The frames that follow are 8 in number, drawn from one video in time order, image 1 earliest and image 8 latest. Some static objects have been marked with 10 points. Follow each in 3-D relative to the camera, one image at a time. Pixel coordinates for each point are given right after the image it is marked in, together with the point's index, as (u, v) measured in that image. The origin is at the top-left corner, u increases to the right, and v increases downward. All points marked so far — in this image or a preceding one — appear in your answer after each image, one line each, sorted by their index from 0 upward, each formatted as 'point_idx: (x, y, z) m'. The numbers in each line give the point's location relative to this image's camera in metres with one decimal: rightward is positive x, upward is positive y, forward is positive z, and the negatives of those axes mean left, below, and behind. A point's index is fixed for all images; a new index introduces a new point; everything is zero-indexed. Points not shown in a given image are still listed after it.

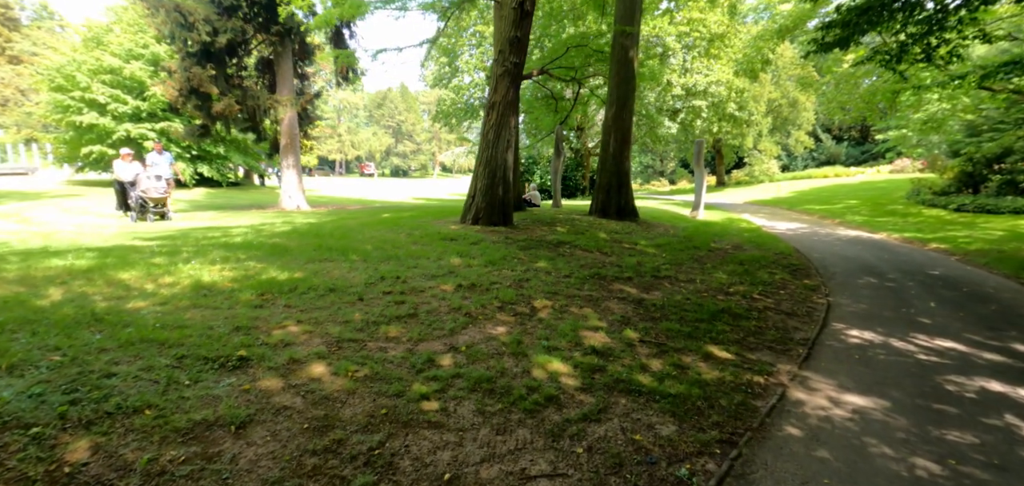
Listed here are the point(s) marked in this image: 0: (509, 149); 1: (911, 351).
0: (0.0, +1.9, +9.6) m
1: (+4.1, -1.1, +4.9) m
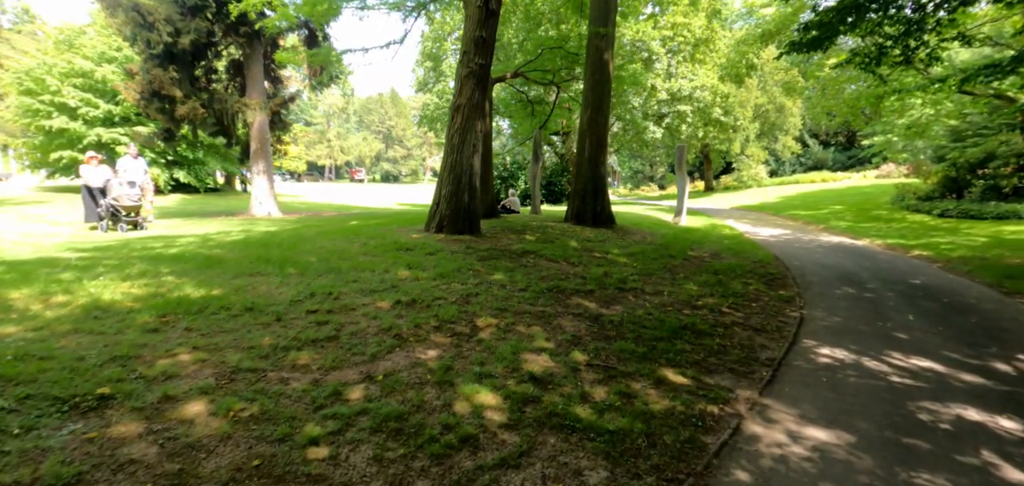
0: (-0.7, +1.7, +9.2) m
1: (+3.5, -1.2, +4.5) m
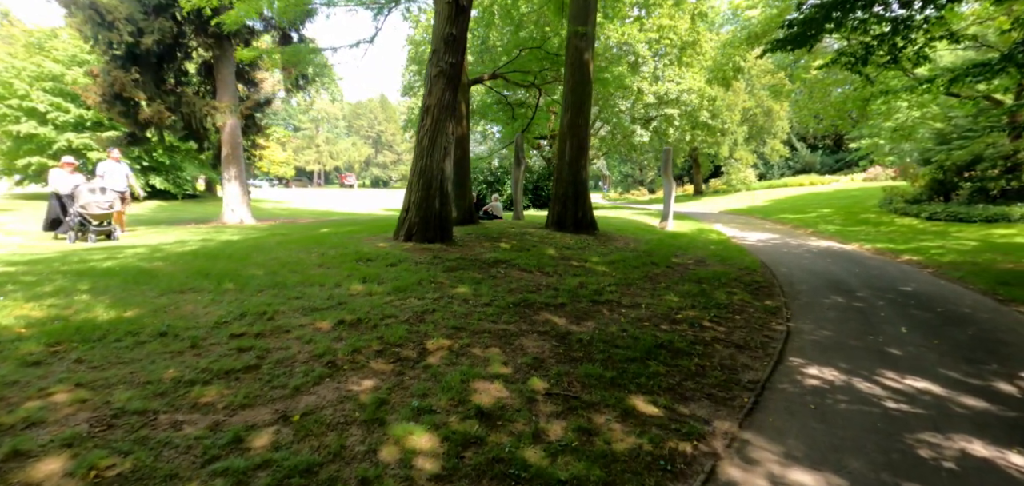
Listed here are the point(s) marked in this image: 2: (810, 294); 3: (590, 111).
0: (-1.2, +1.6, +8.7) m
1: (+3.1, -1.3, +4.0) m
2: (+4.9, -0.8, +7.9) m
3: (+1.9, +3.3, +11.4) m
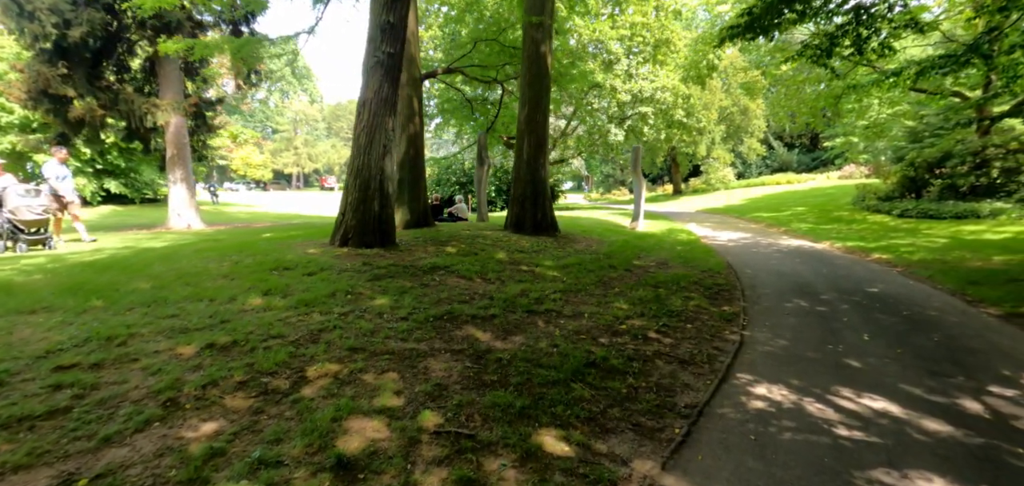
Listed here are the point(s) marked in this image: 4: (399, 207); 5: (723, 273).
0: (-2.1, +1.5, +8.1) m
1: (+2.4, -1.3, +3.5) m
2: (+4.1, -0.8, +7.4) m
3: (+0.8, +3.2, +10.9) m
4: (-2.7, +0.9, +11.1) m
5: (+4.1, -0.6, +9.1) m
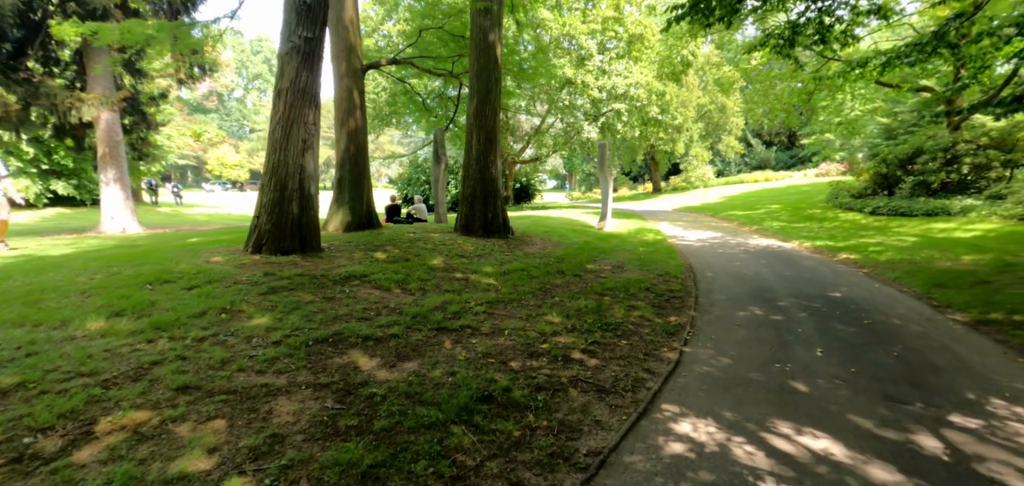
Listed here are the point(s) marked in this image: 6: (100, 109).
0: (-3.1, +1.4, +7.3) m
1: (+1.5, -1.4, +2.9) m
2: (+3.1, -0.9, +6.8) m
3: (-0.3, +3.1, +10.2) m
4: (-3.8, +0.8, +10.3) m
5: (+3.0, -0.6, +8.5) m
6: (-11.0, +3.6, +12.6) m
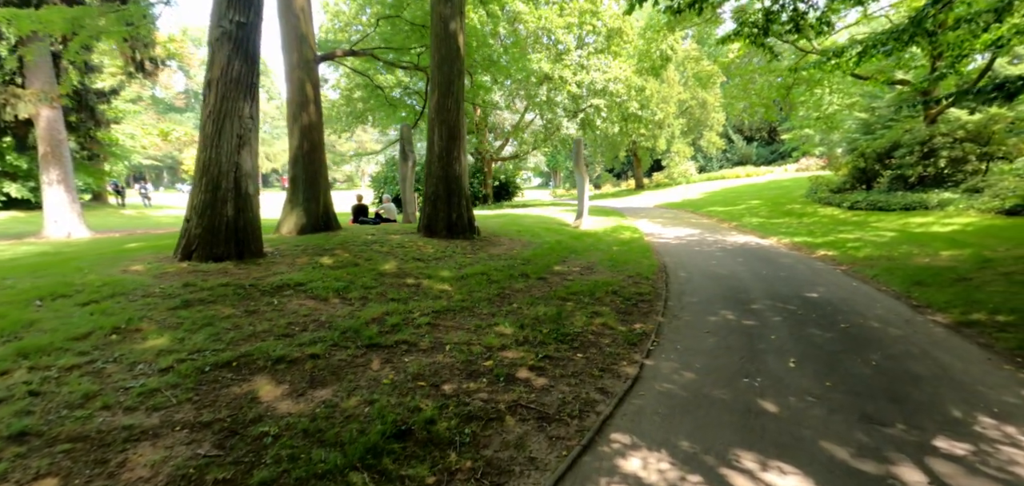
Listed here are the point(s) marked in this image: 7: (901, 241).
0: (-3.8, +1.3, +6.7) m
1: (+1.0, -1.4, +2.4) m
2: (+2.5, -0.9, +6.4) m
3: (-1.0, +3.1, +9.6) m
4: (-4.5, +0.7, +9.7) m
5: (+2.4, -0.6, +8.1) m
6: (-11.8, +3.4, +11.7) m
7: (+9.0, +0.1, +10.9) m
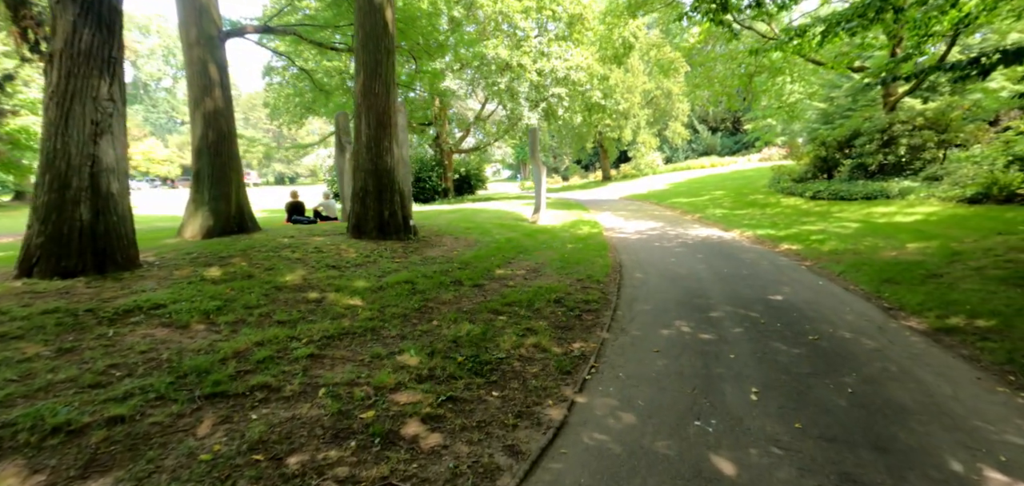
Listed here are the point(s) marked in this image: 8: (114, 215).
0: (-4.7, +1.2, +5.4) m
1: (+0.4, -1.5, +1.5) m
2: (+1.6, -0.9, +5.5) m
3: (-2.2, +3.1, +8.5) m
4: (-5.6, +0.6, +8.4) m
5: (+1.4, -0.6, +7.2) m
6: (-13.0, +3.2, +10.0) m
7: (+7.8, +0.2, +10.4) m
8: (-4.7, +0.3, +5.6) m
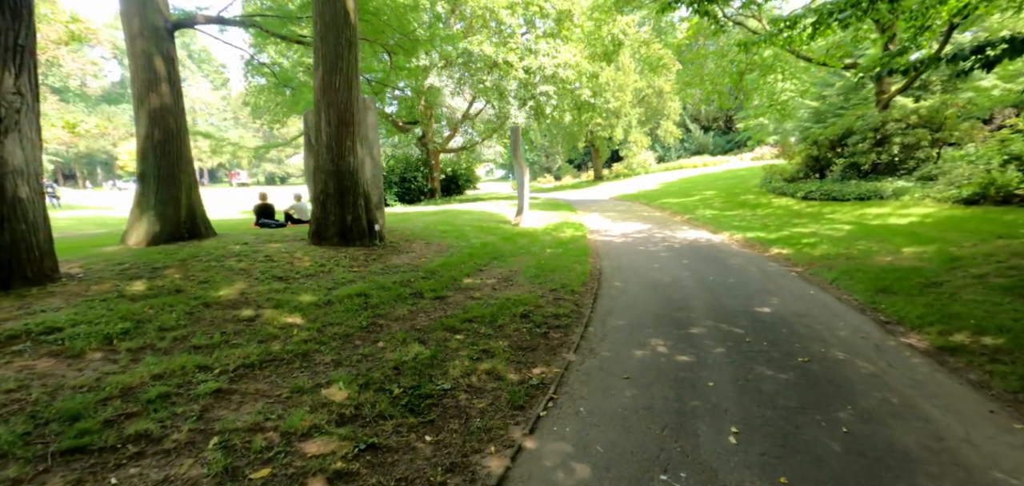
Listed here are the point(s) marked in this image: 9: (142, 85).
0: (-5.2, +1.1, +4.8) m
1: (0.0, -1.6, +0.9) m
2: (+1.2, -1.0, +5.0) m
3: (-2.7, +3.0, +7.9) m
4: (-6.1, +0.5, +7.8) m
5: (+0.9, -0.7, +6.7) m
6: (-13.5, +3.1, +9.3) m
7: (+7.3, +0.2, +9.9) m
8: (-5.2, +0.2, +5.0) m
9: (-6.0, +2.5, +7.7) m
